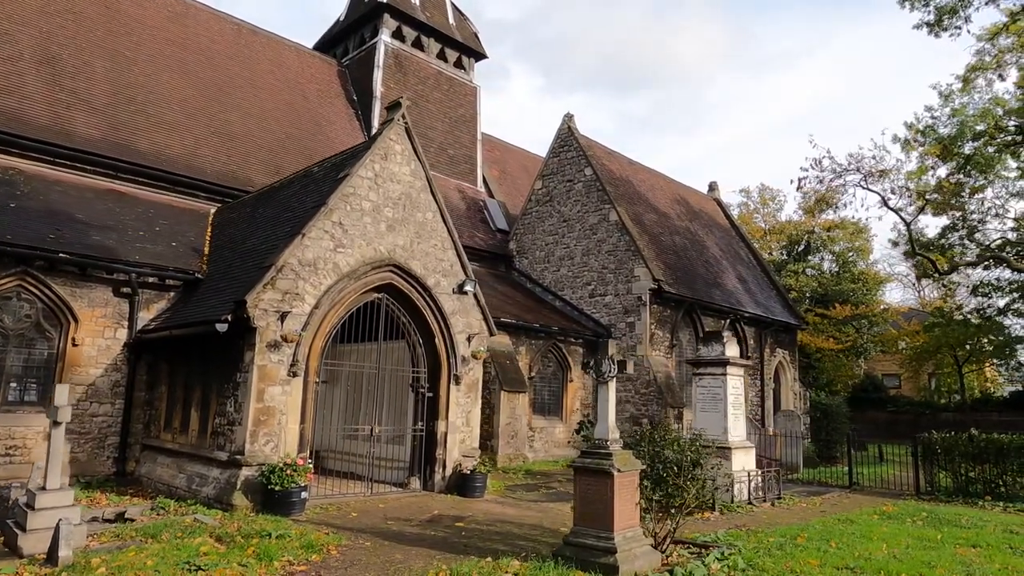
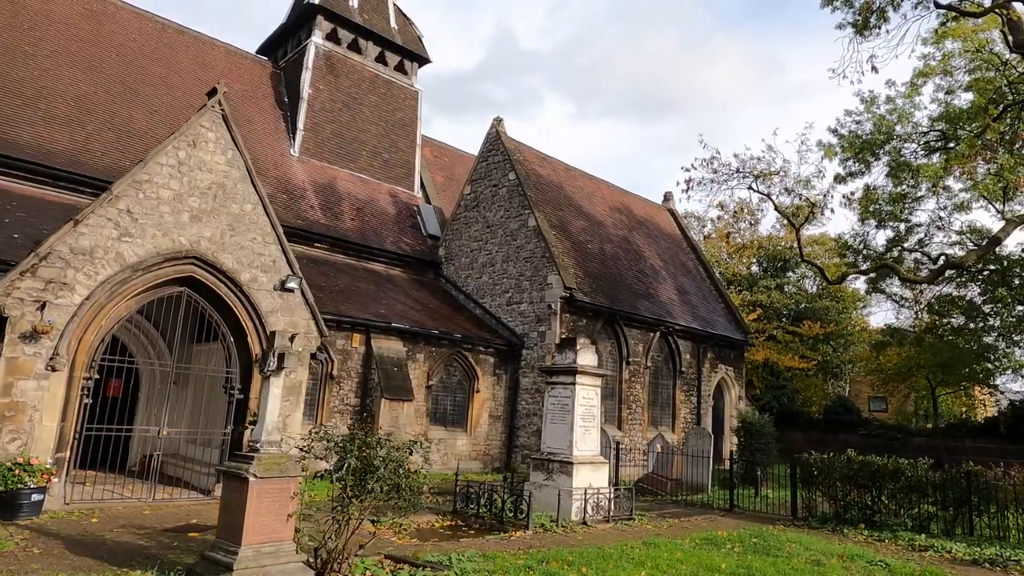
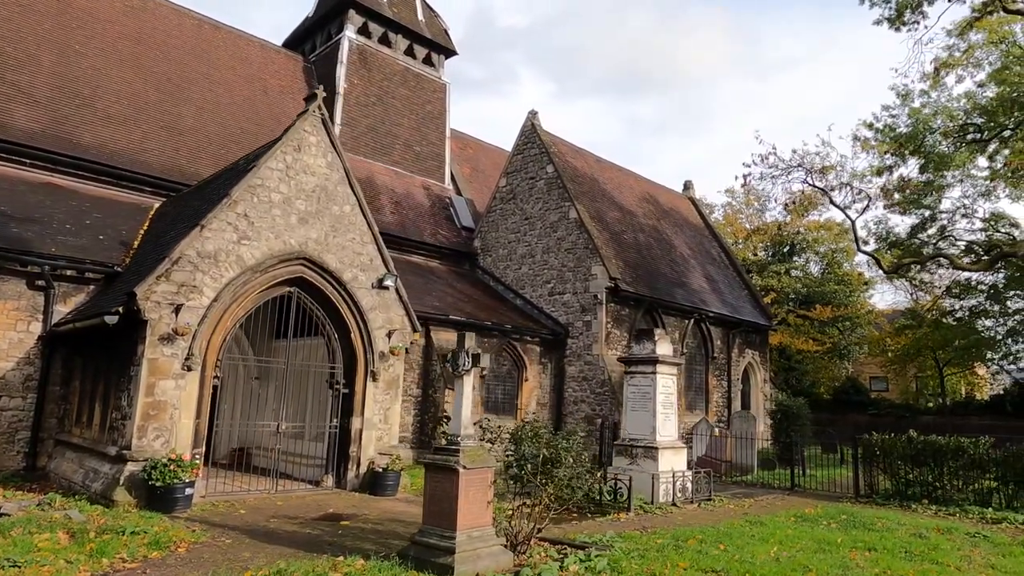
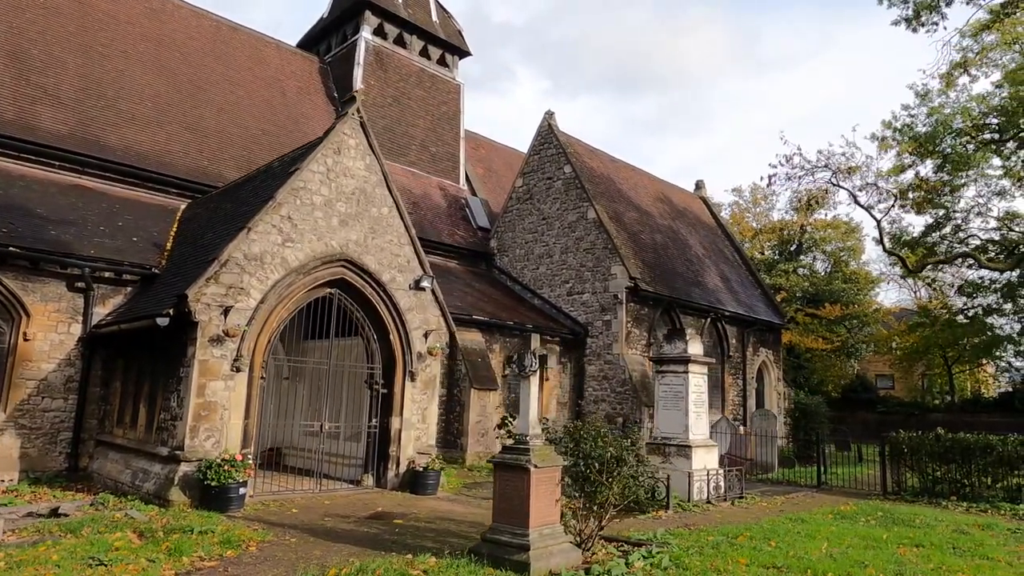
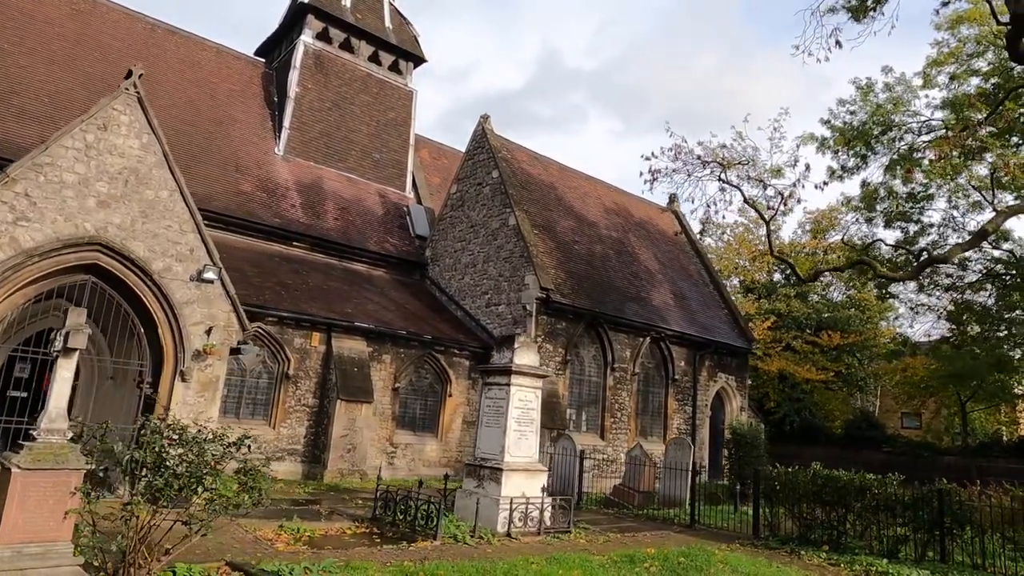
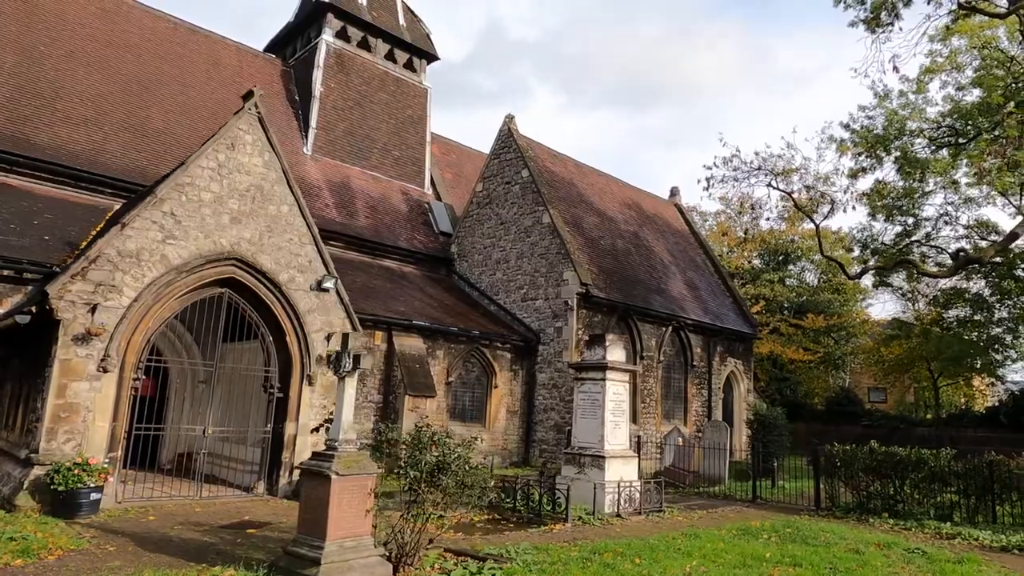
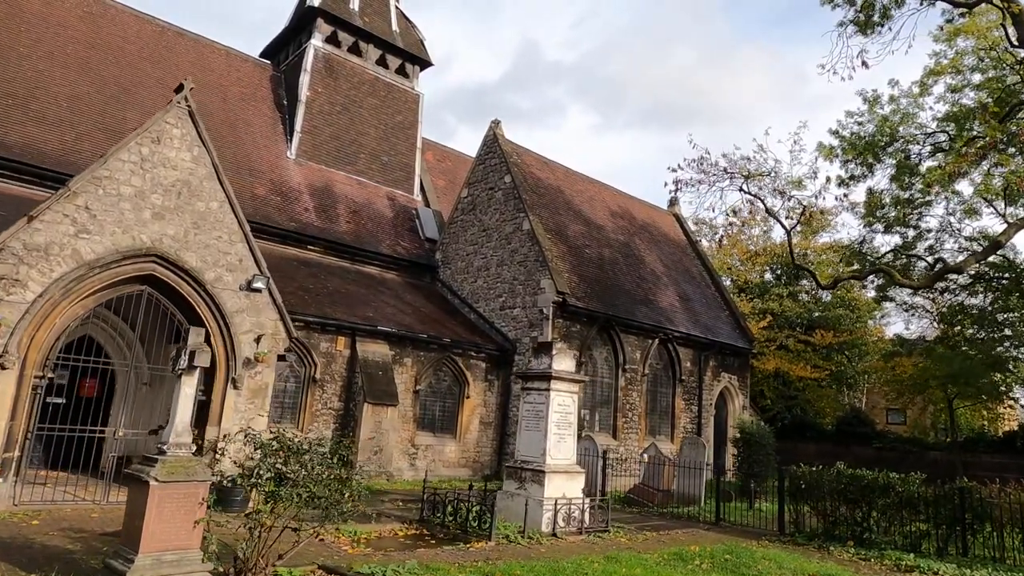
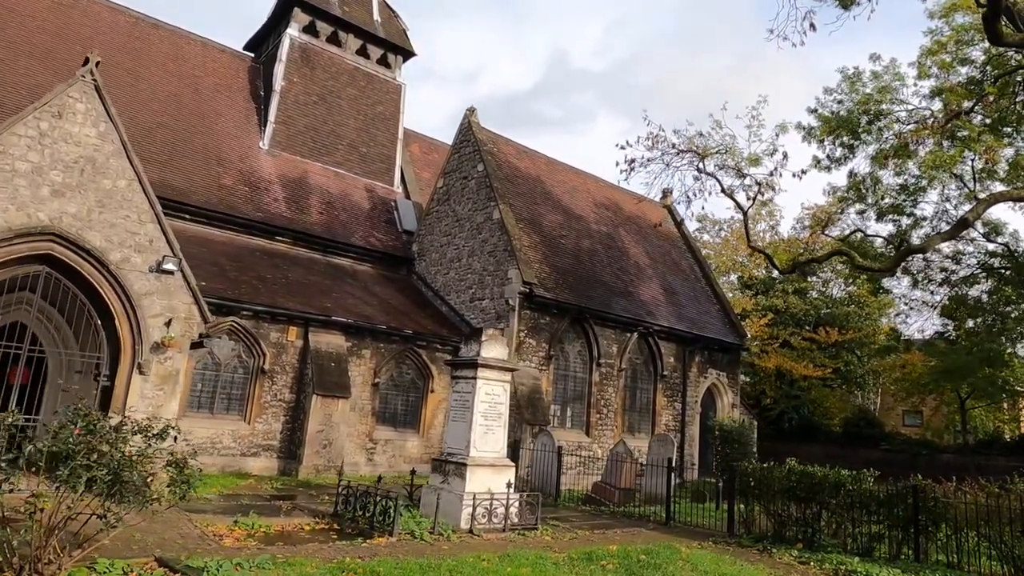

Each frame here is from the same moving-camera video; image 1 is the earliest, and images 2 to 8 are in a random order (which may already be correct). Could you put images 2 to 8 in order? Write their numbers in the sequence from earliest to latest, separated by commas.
4, 3, 6, 2, 7, 5, 8
